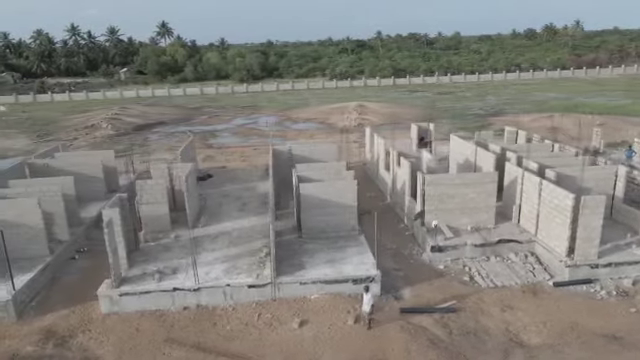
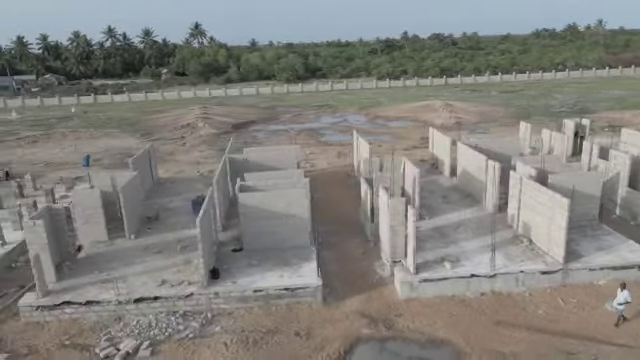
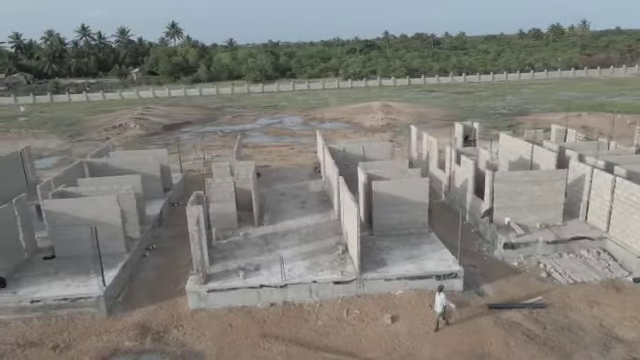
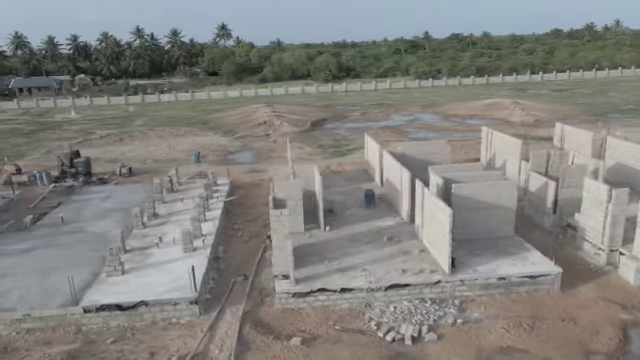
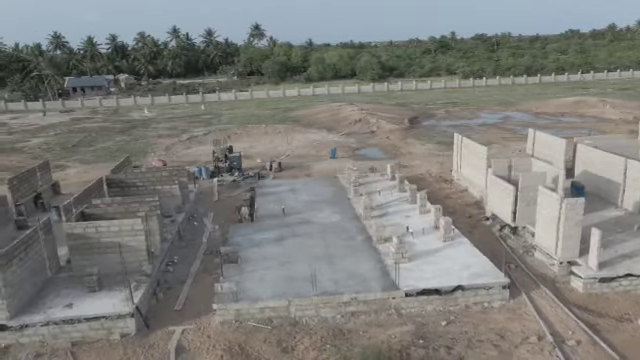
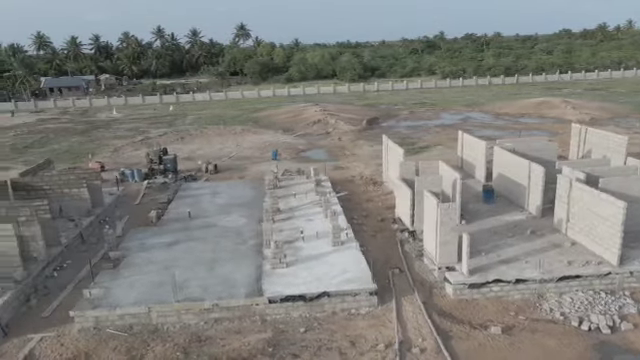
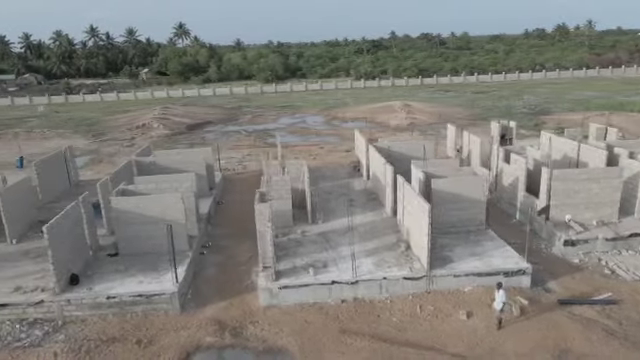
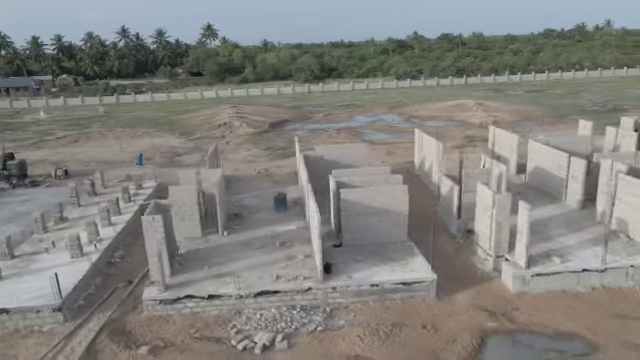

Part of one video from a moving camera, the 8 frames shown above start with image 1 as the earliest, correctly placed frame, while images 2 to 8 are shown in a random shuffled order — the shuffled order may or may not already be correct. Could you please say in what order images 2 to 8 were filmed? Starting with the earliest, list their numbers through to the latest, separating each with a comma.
3, 7, 2, 8, 4, 6, 5
